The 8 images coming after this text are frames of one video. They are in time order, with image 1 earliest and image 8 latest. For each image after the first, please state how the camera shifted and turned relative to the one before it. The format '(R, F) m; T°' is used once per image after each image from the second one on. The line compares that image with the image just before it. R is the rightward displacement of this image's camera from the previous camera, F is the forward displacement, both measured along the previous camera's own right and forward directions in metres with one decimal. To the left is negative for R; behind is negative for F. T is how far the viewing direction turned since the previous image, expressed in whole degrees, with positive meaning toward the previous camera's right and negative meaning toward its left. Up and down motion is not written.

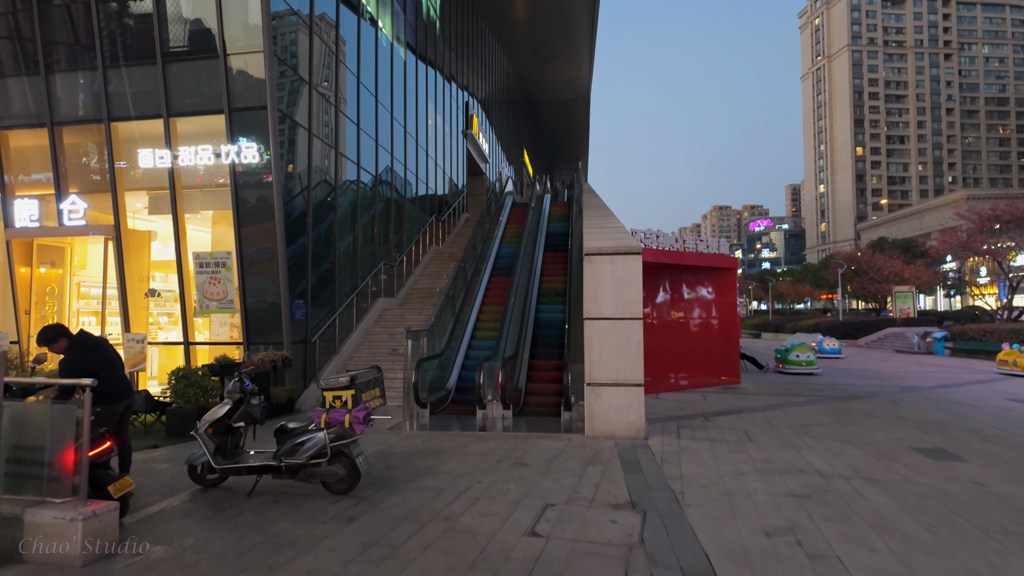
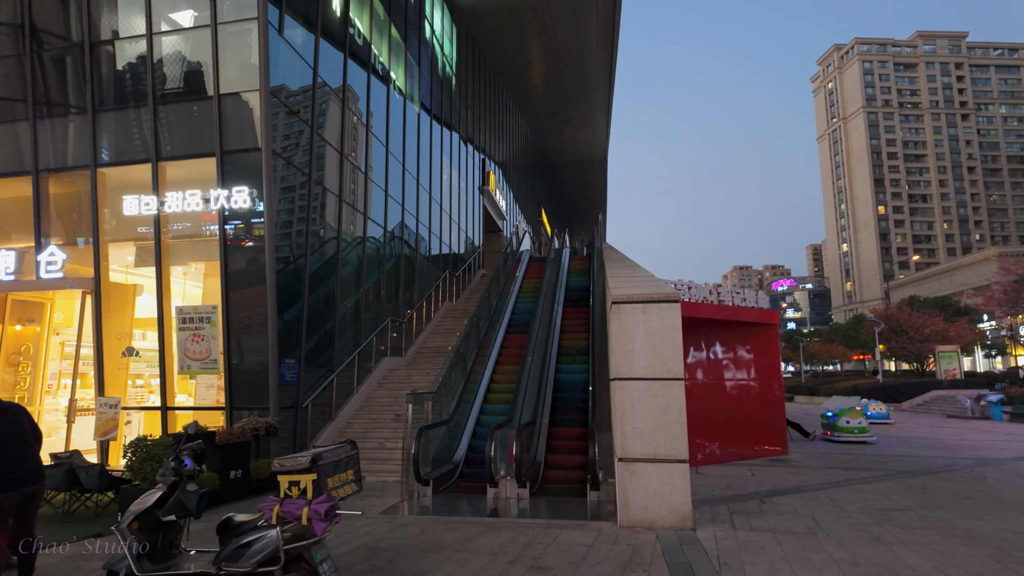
(0.0, +1.2) m; -2°
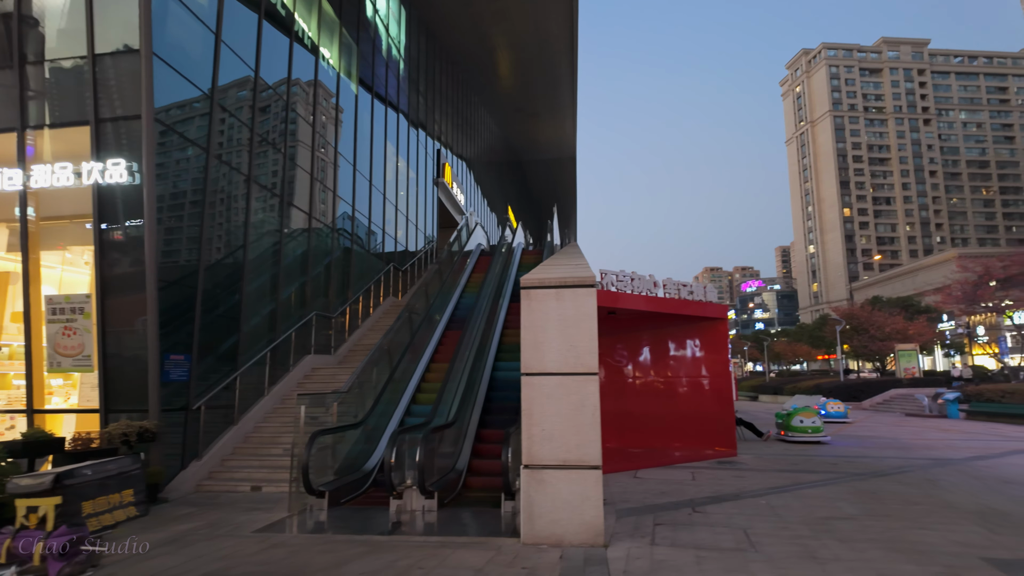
(+0.8, +0.9) m; +2°
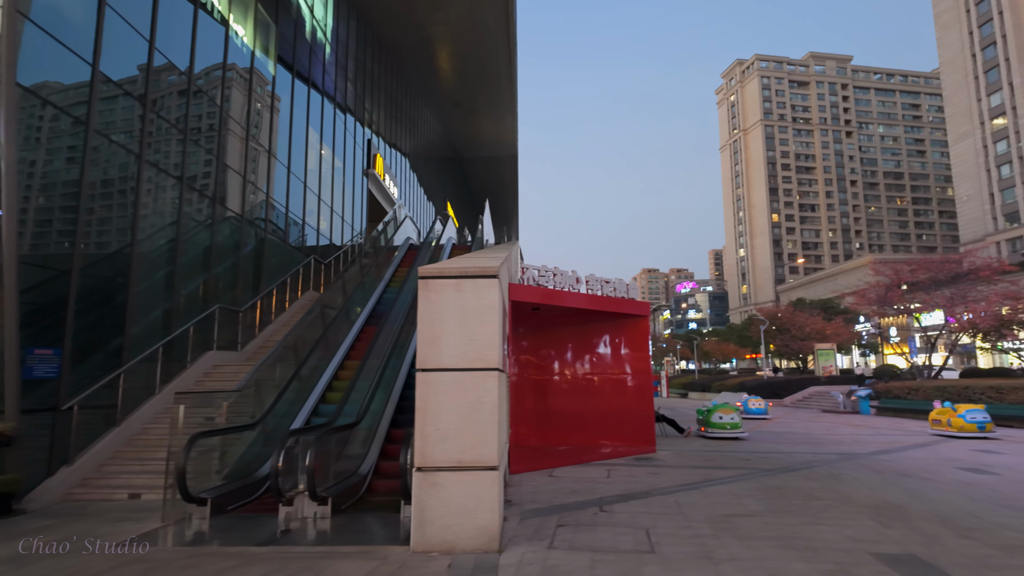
(+0.5, +0.3) m; +5°
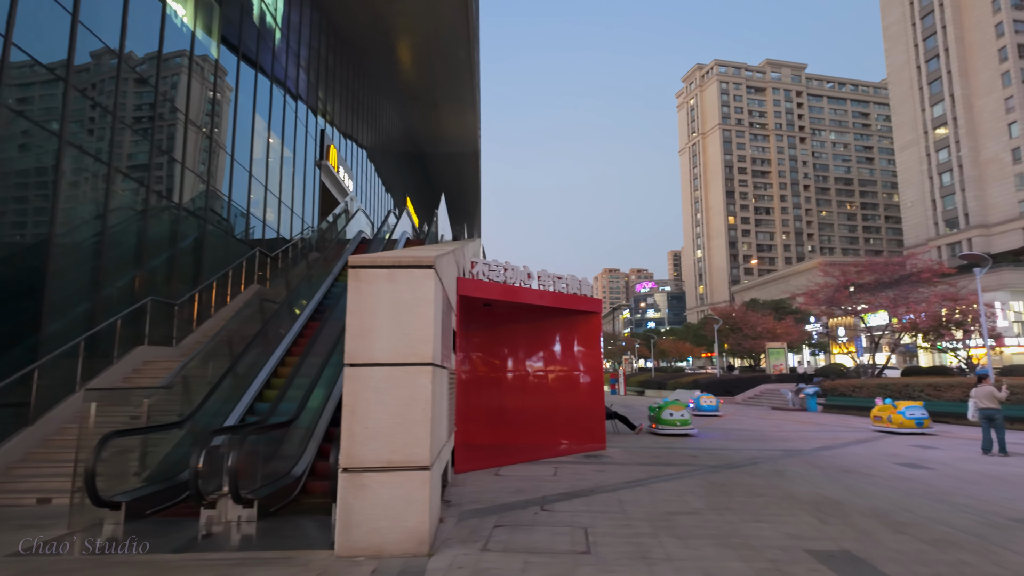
(+0.2, +0.2) m; +4°
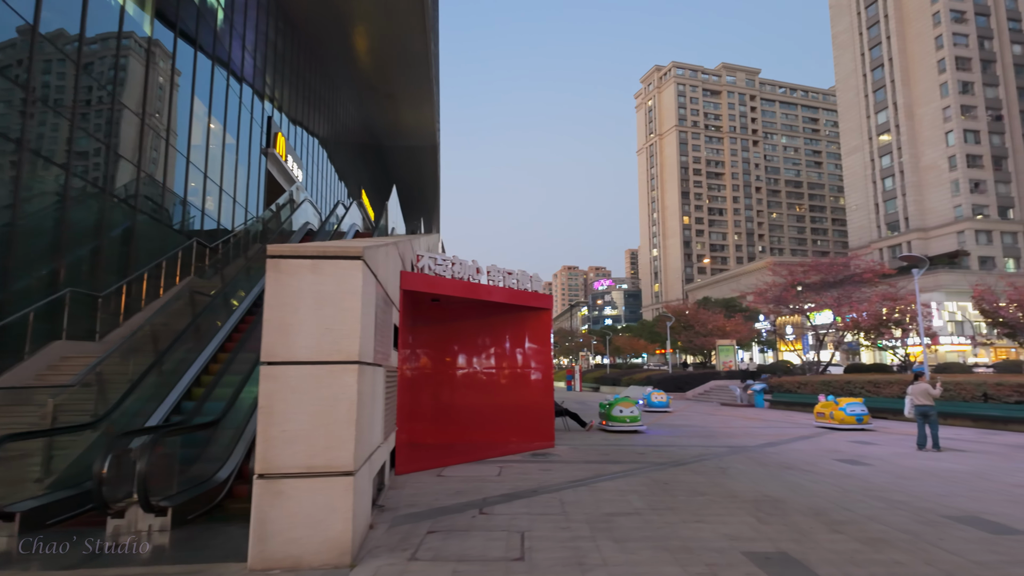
(+0.2, +0.3) m; +4°
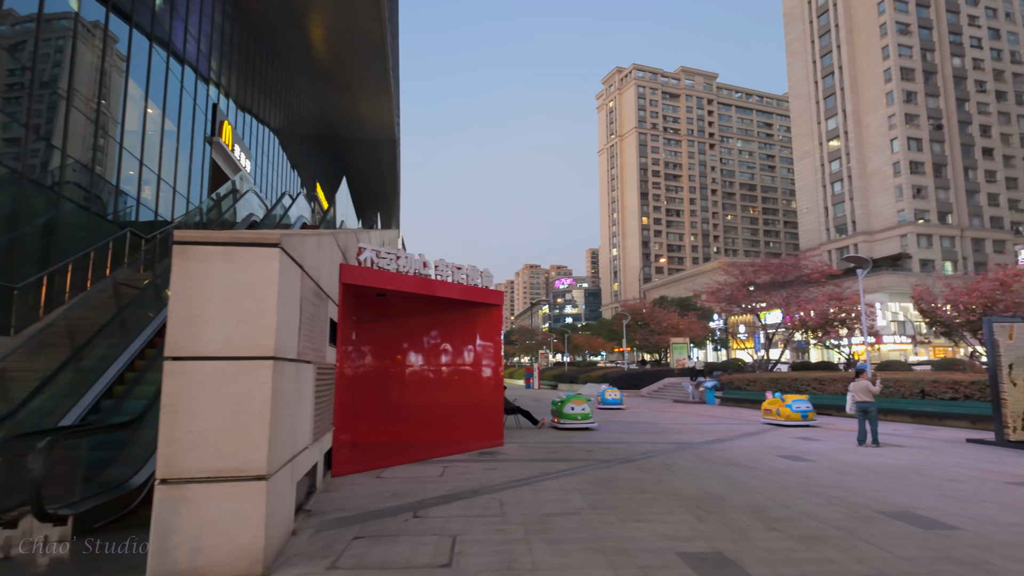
(+0.3, +0.2) m; +4°
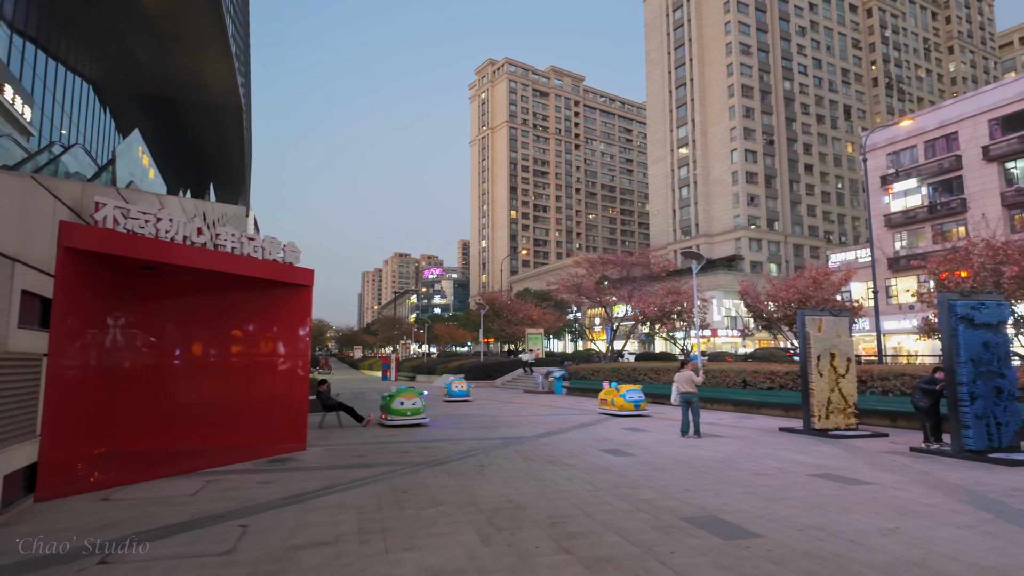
(+1.0, +1.2) m; +12°
